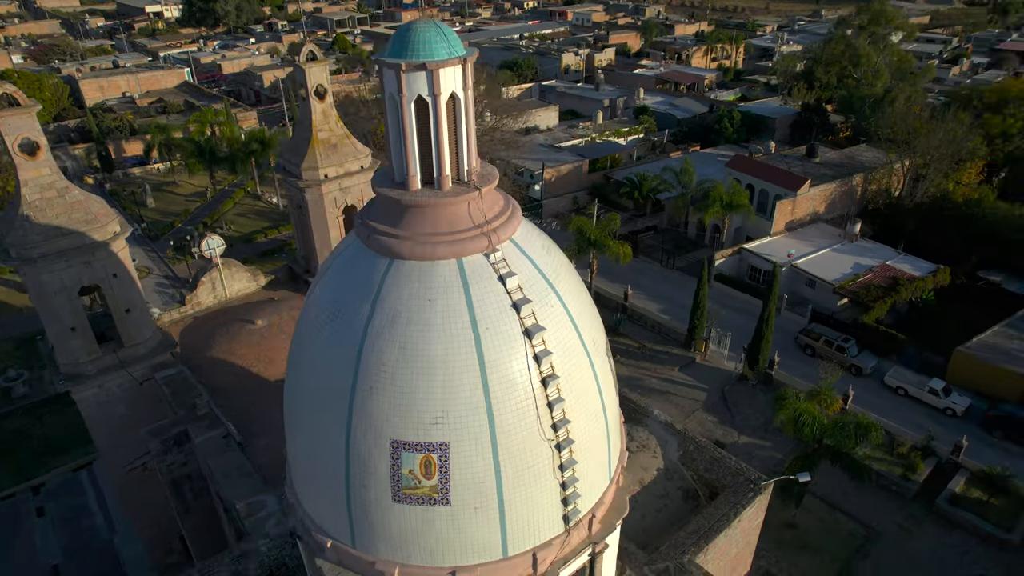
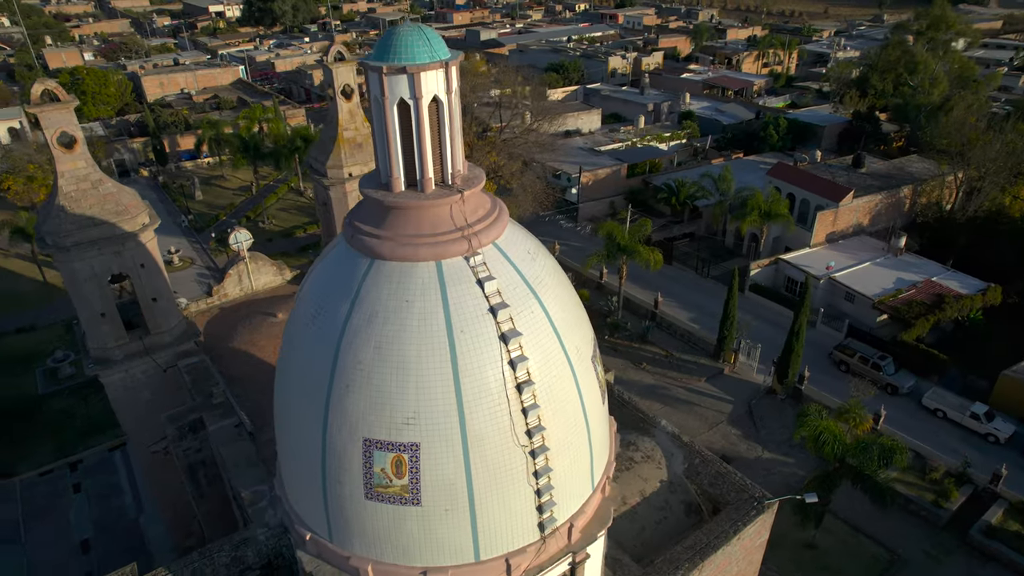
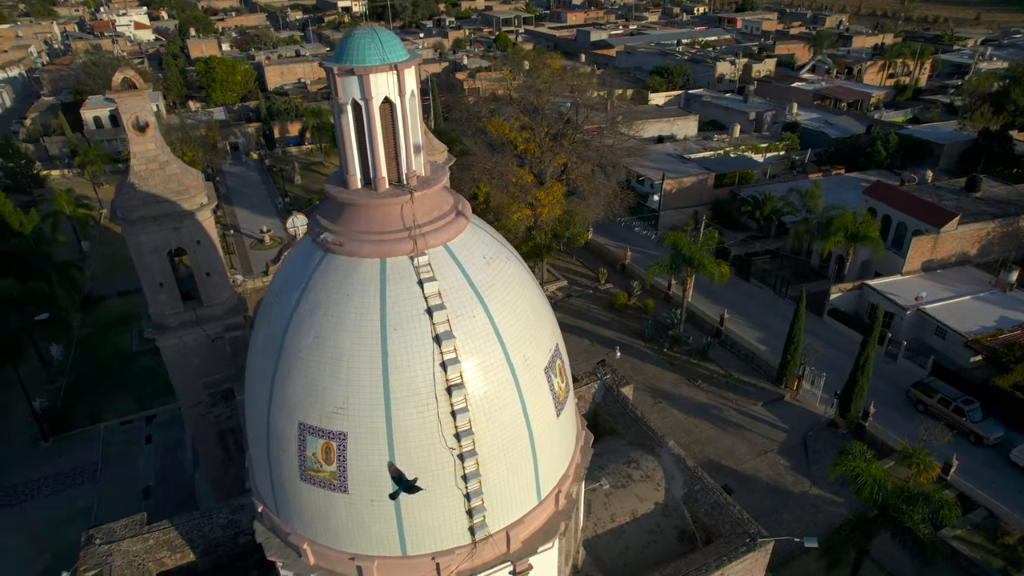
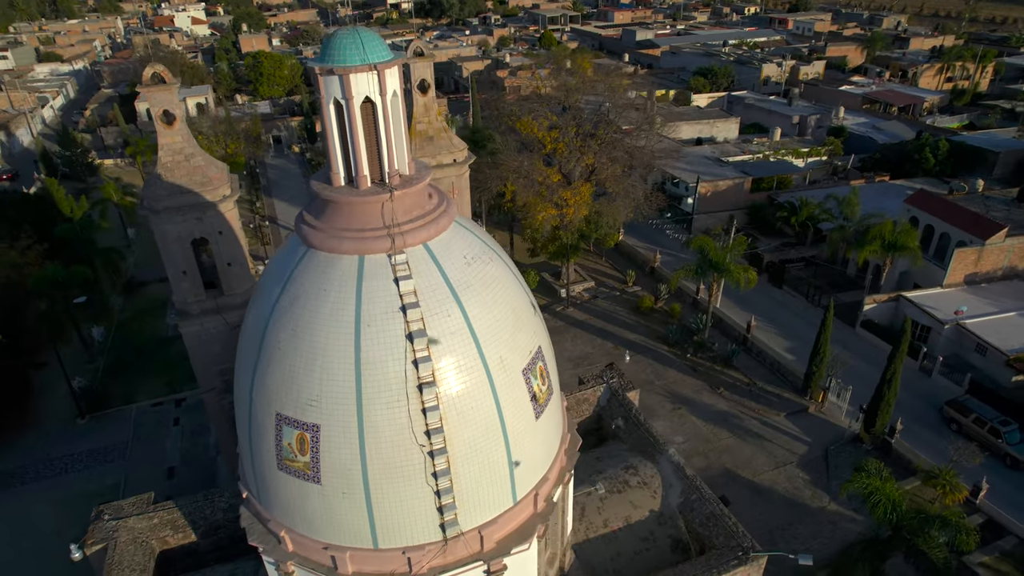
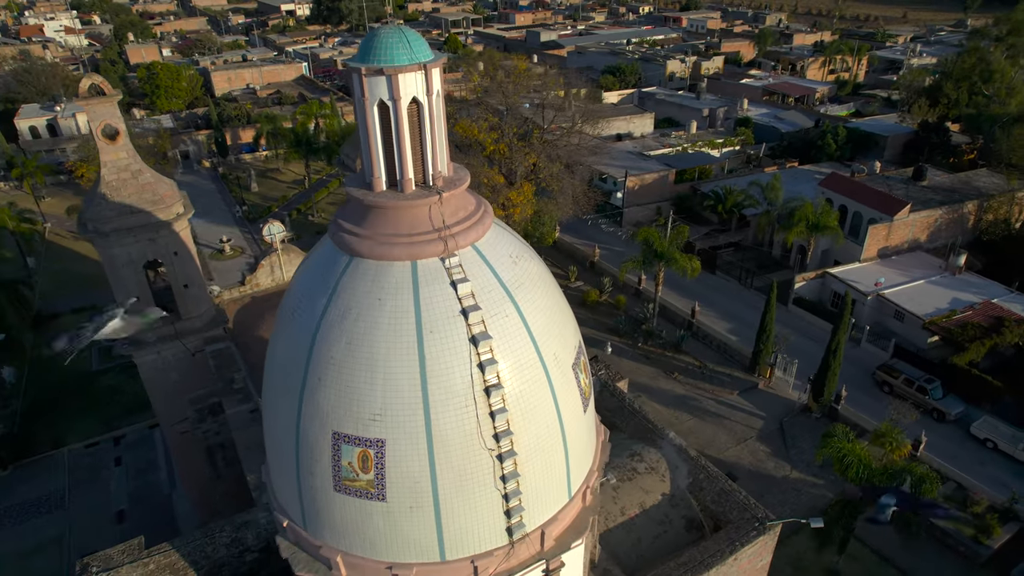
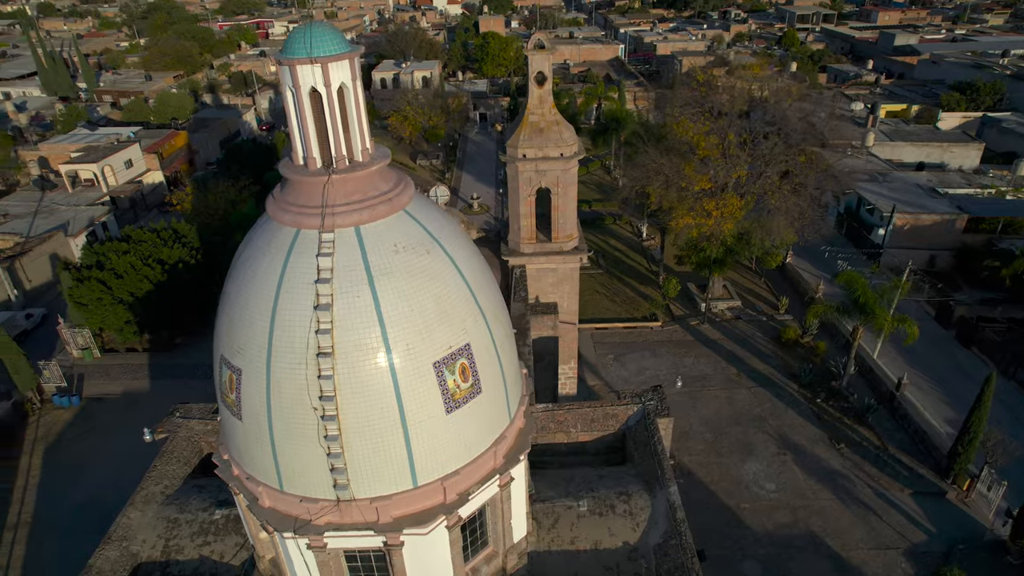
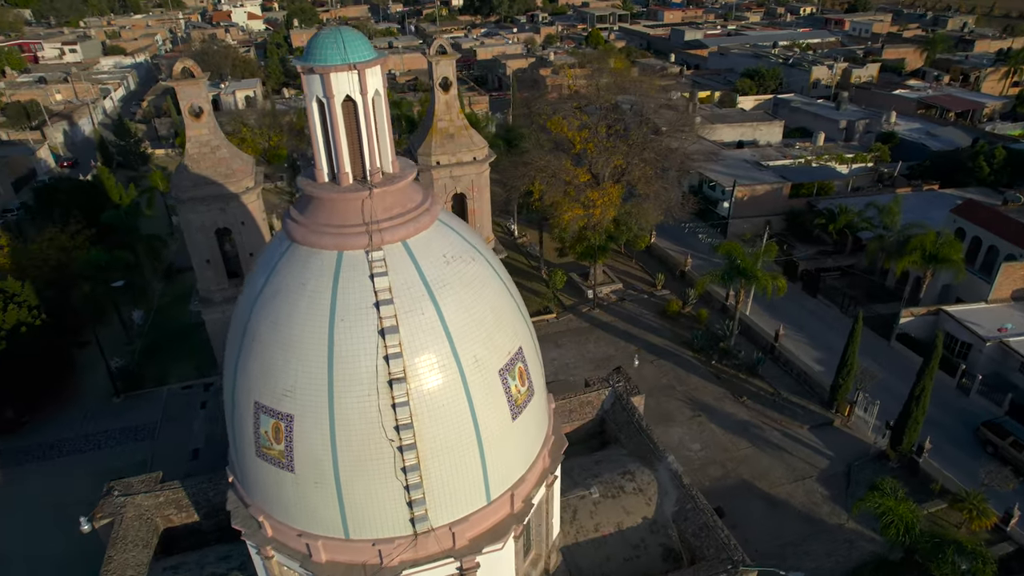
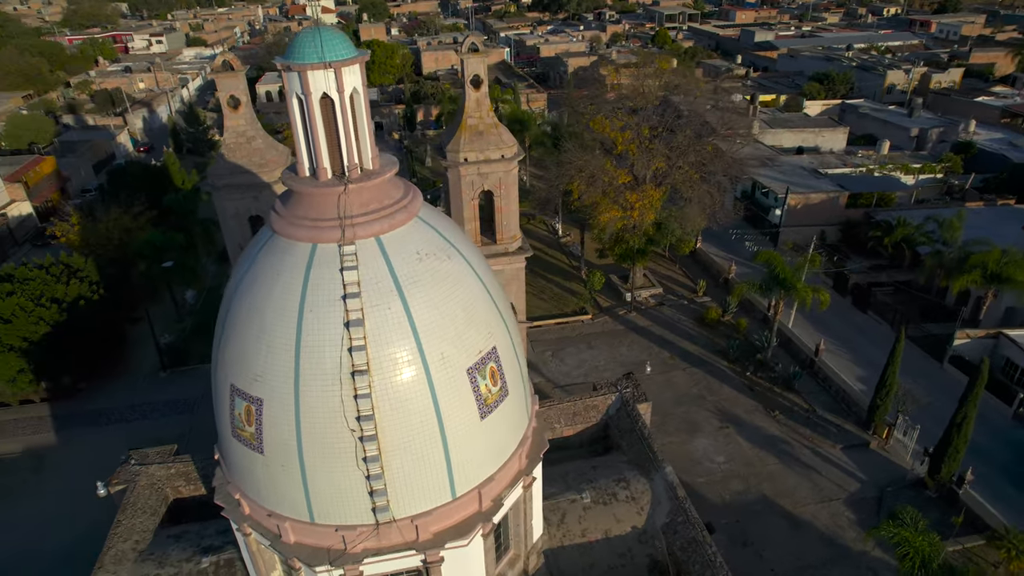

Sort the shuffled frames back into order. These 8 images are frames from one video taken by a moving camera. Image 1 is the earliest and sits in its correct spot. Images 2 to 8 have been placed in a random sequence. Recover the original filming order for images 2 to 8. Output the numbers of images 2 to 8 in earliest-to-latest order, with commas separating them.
2, 5, 3, 4, 7, 8, 6
